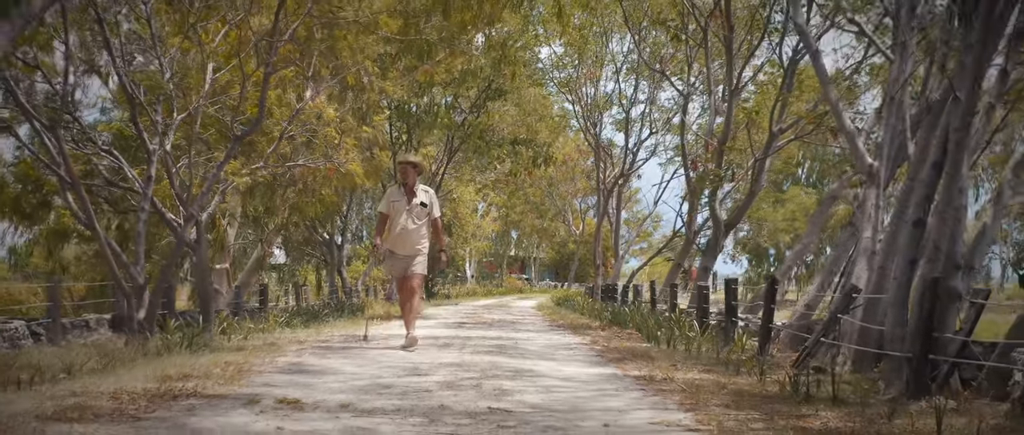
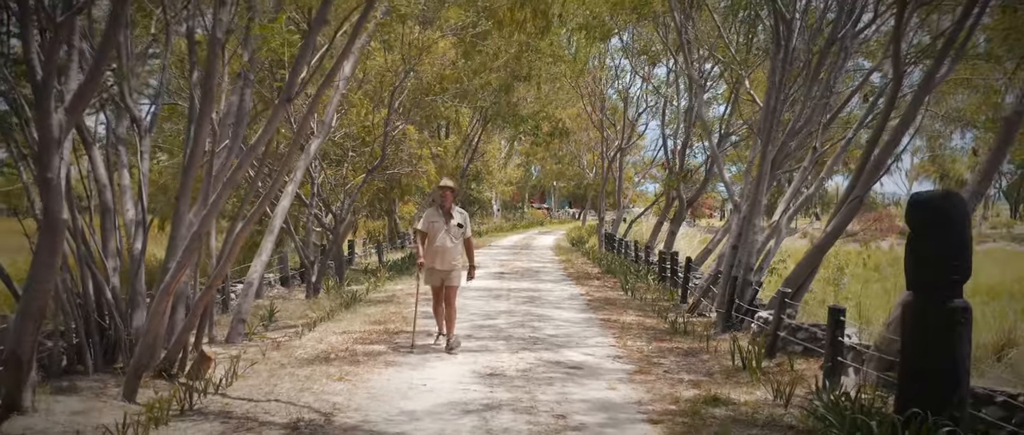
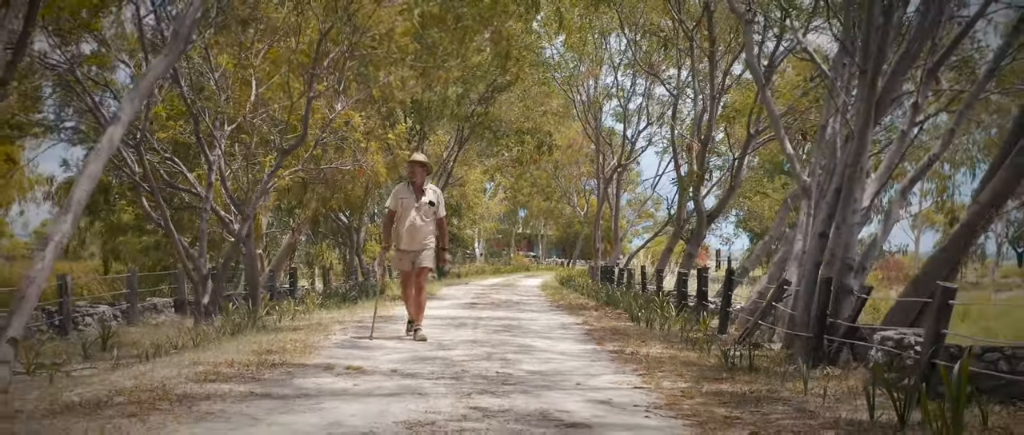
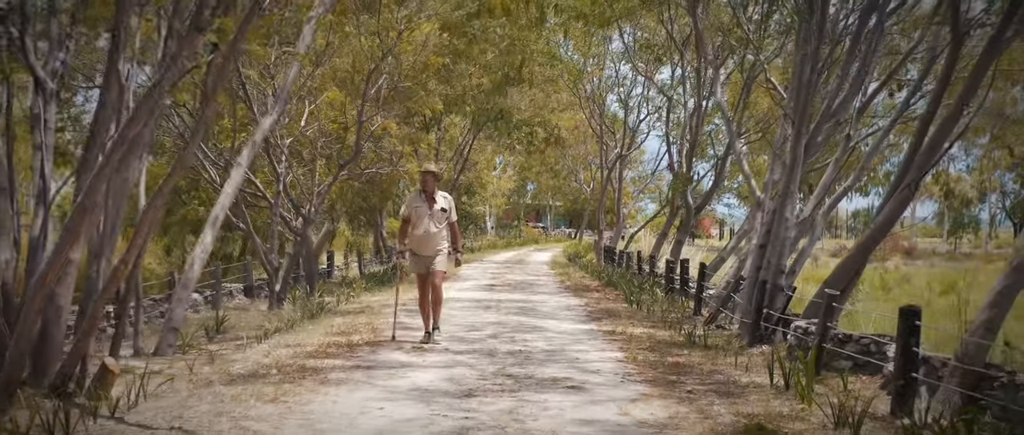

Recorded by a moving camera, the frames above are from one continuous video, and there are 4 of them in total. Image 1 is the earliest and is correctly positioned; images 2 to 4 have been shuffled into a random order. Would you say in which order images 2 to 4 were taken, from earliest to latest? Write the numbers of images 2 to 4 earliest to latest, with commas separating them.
3, 4, 2
